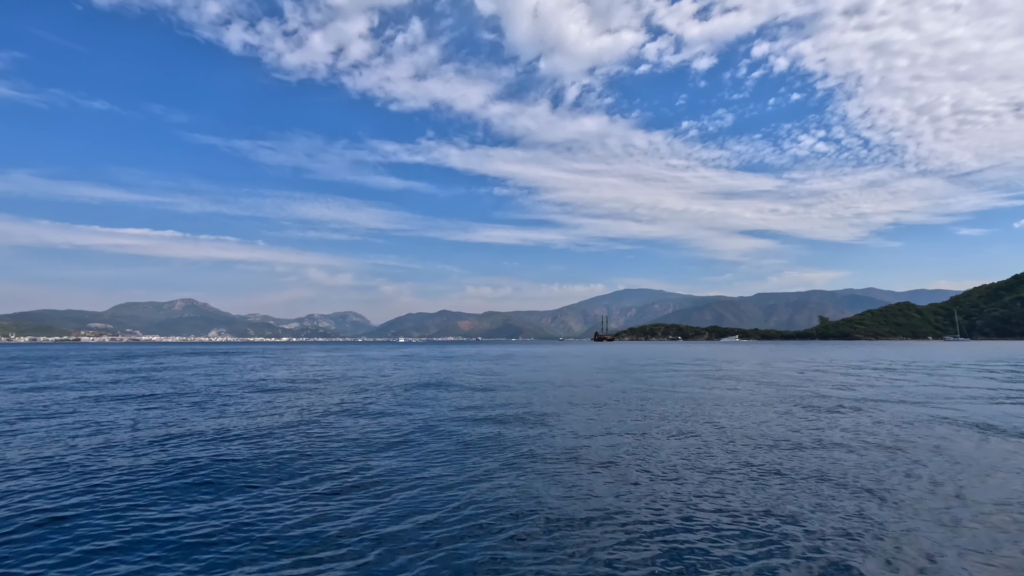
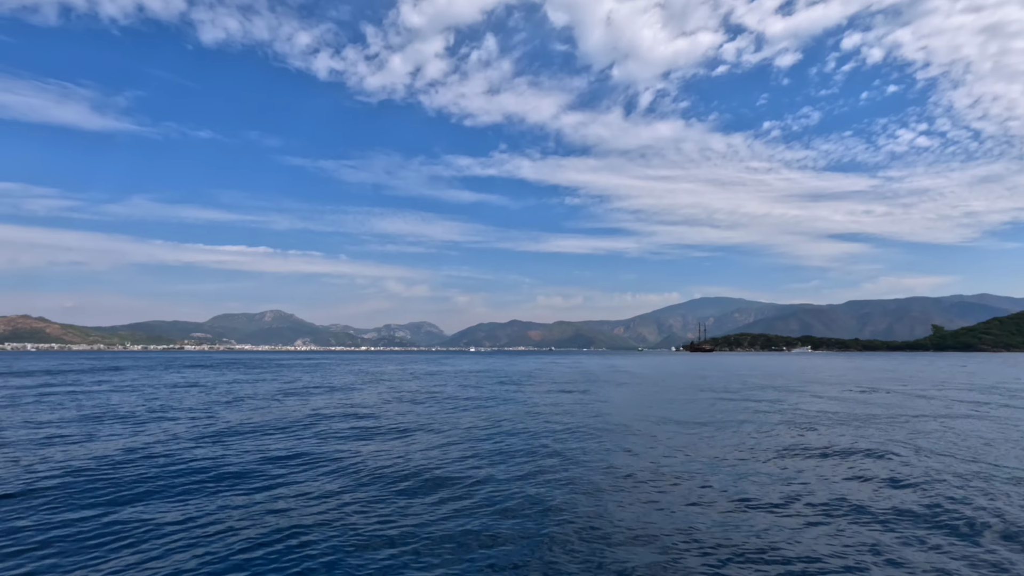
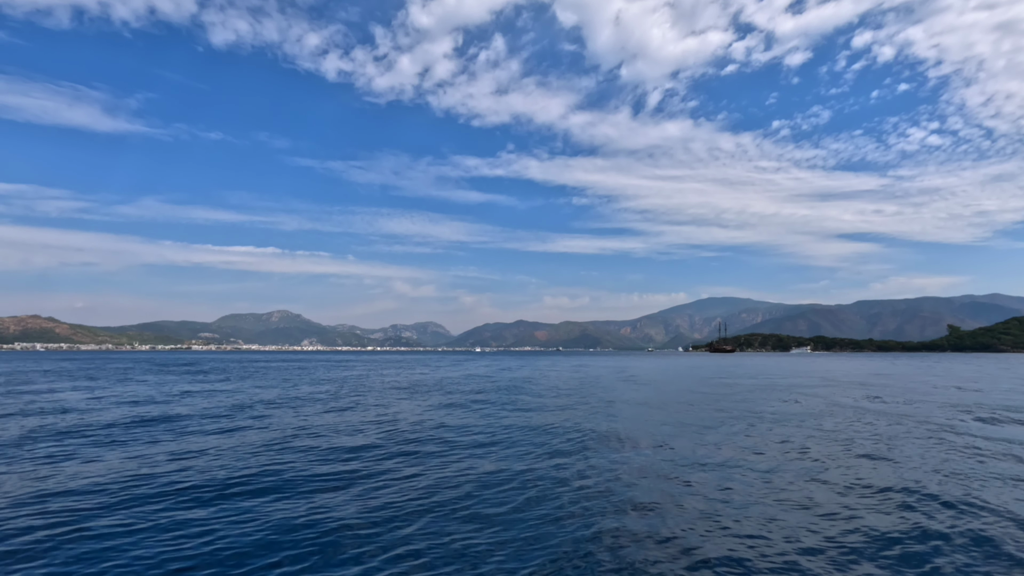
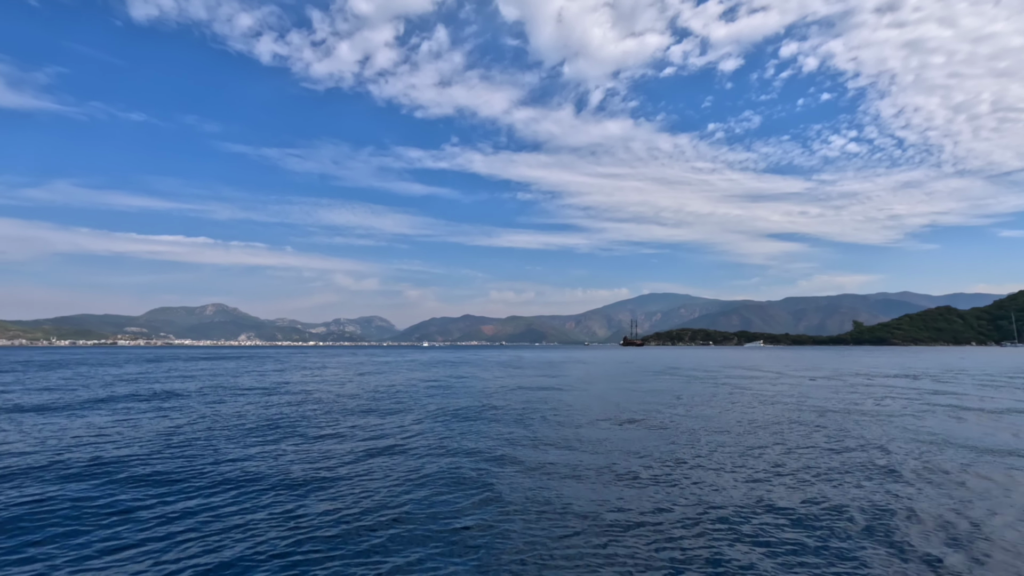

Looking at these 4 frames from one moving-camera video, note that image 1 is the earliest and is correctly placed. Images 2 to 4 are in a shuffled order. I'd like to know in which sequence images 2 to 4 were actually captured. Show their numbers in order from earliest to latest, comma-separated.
4, 2, 3
